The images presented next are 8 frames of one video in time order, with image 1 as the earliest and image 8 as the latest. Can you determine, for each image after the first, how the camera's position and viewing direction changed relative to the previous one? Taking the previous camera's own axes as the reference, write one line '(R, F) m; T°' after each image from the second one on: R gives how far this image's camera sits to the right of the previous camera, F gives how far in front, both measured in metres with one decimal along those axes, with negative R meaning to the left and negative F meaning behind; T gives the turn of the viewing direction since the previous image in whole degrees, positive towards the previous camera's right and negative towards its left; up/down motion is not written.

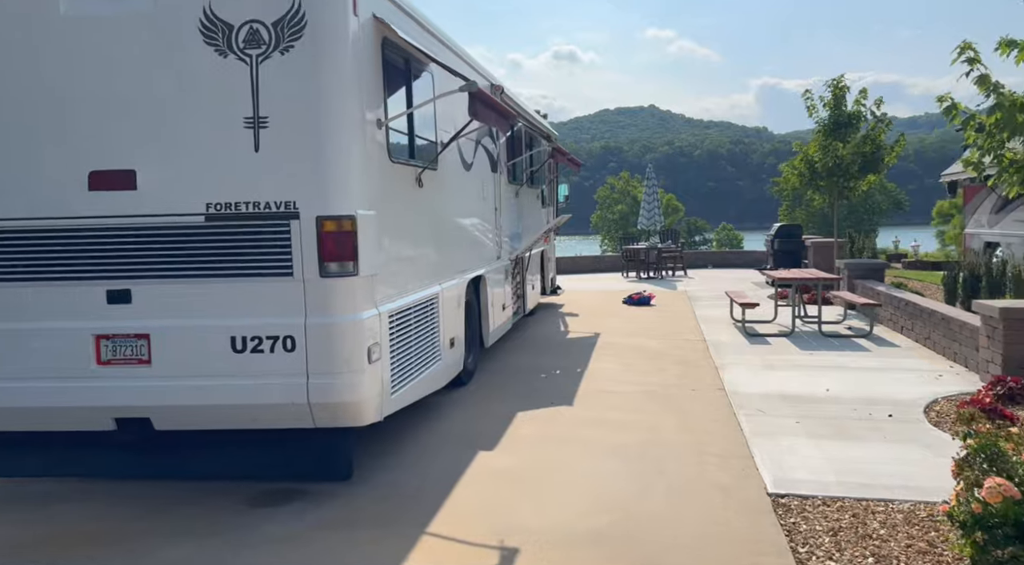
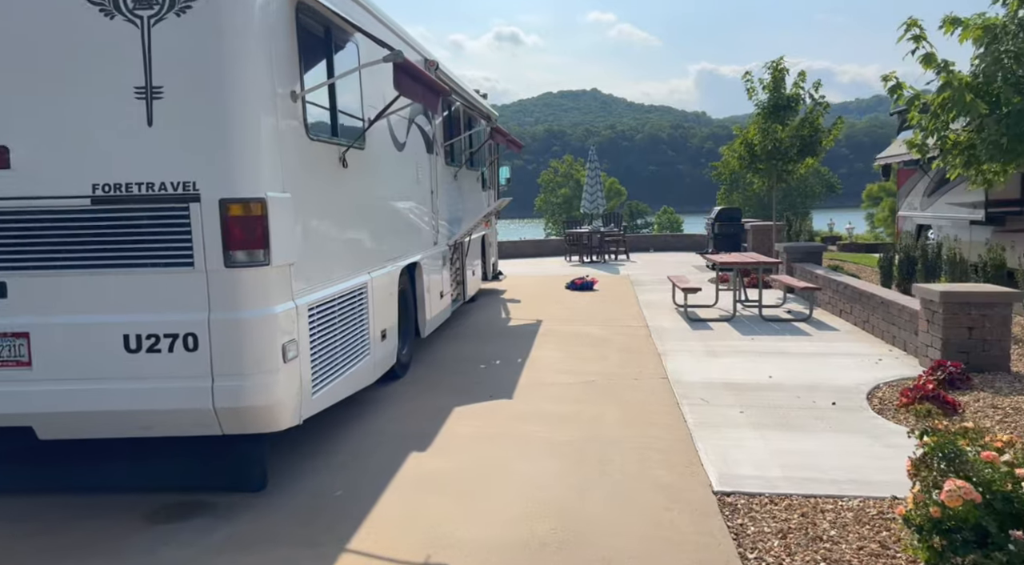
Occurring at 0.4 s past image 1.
(+0.1, +0.3) m; +4°
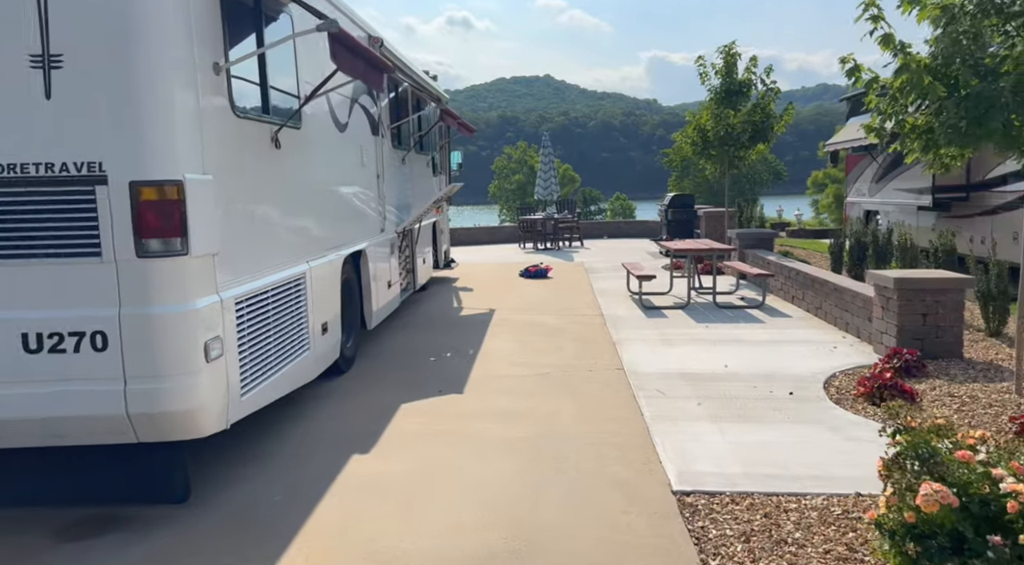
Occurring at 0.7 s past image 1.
(0.0, +0.3) m; +3°
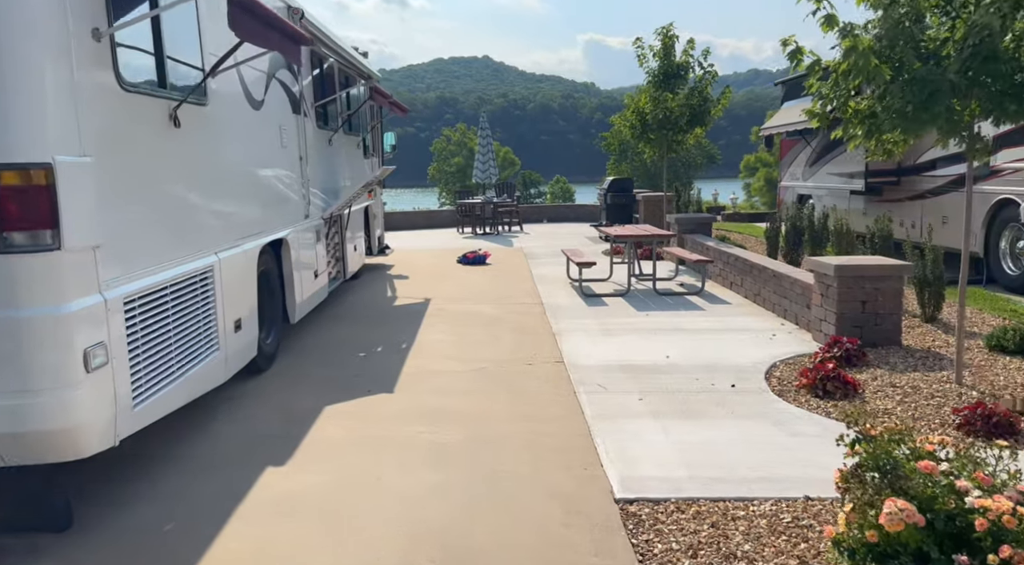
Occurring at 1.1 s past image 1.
(+0.1, +0.3) m; +5°
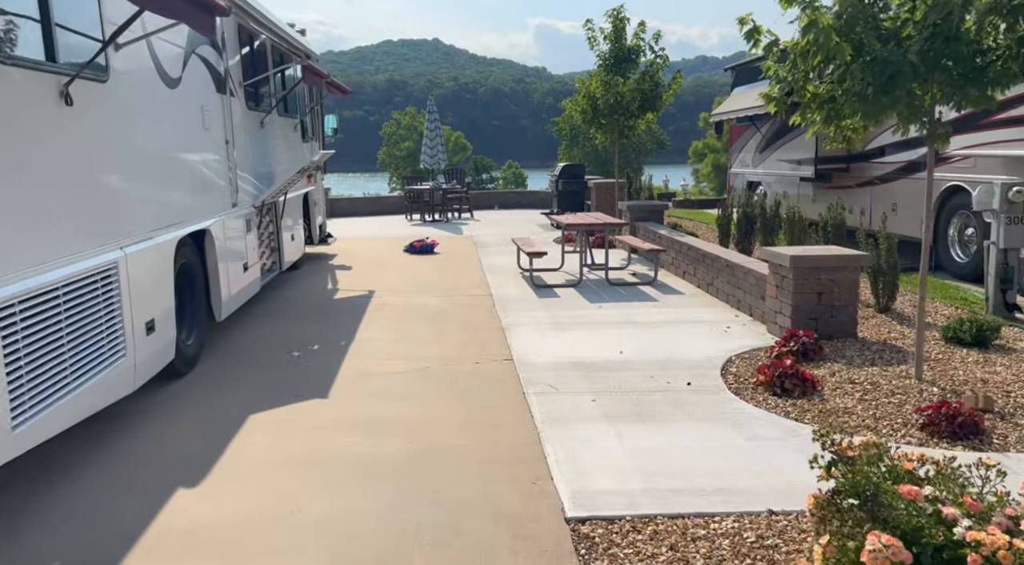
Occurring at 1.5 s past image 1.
(+0.1, +0.4) m; +4°
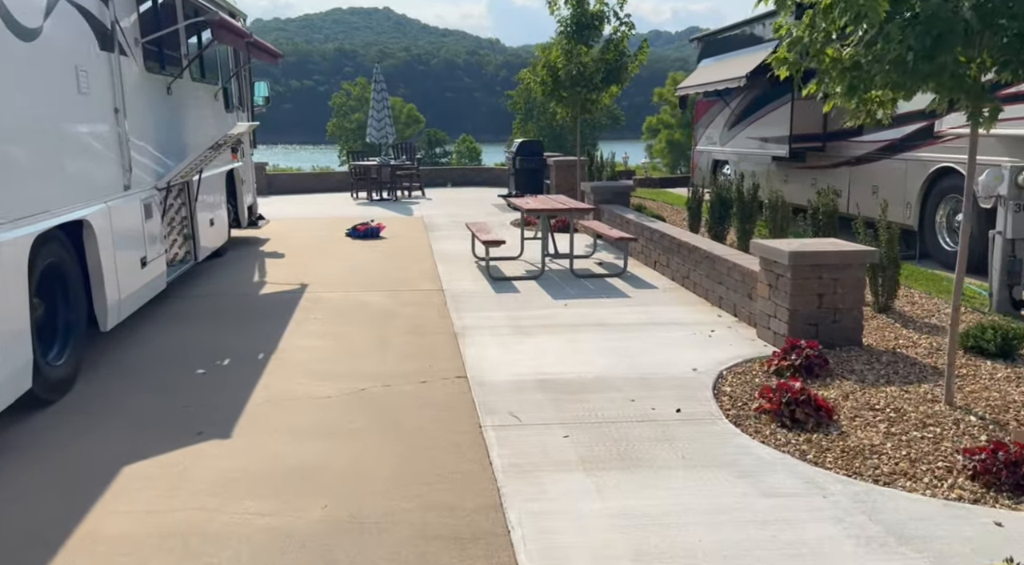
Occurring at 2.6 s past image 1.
(0.0, +1.0) m; +3°
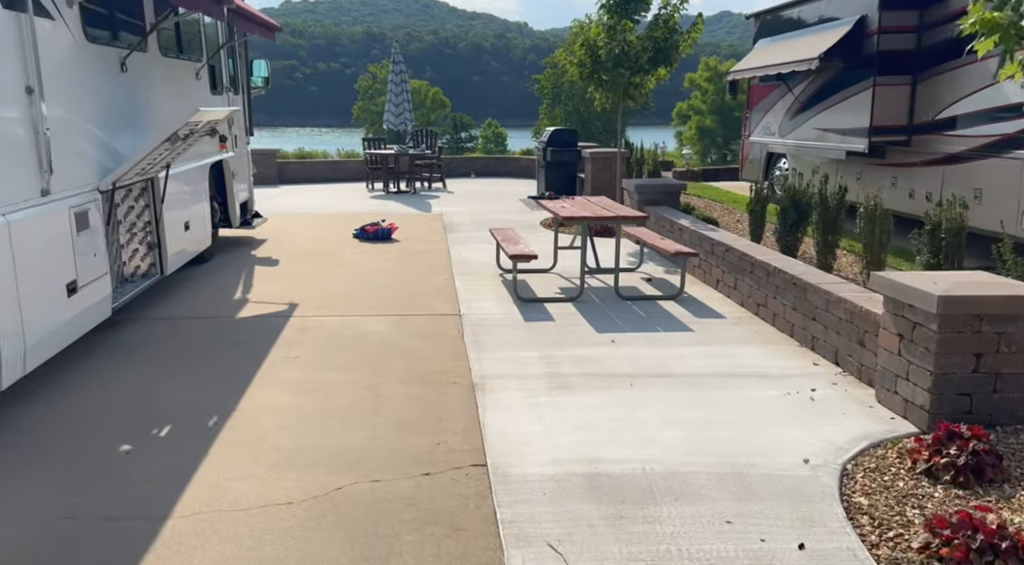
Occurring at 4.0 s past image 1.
(-0.1, +1.4) m; -2°
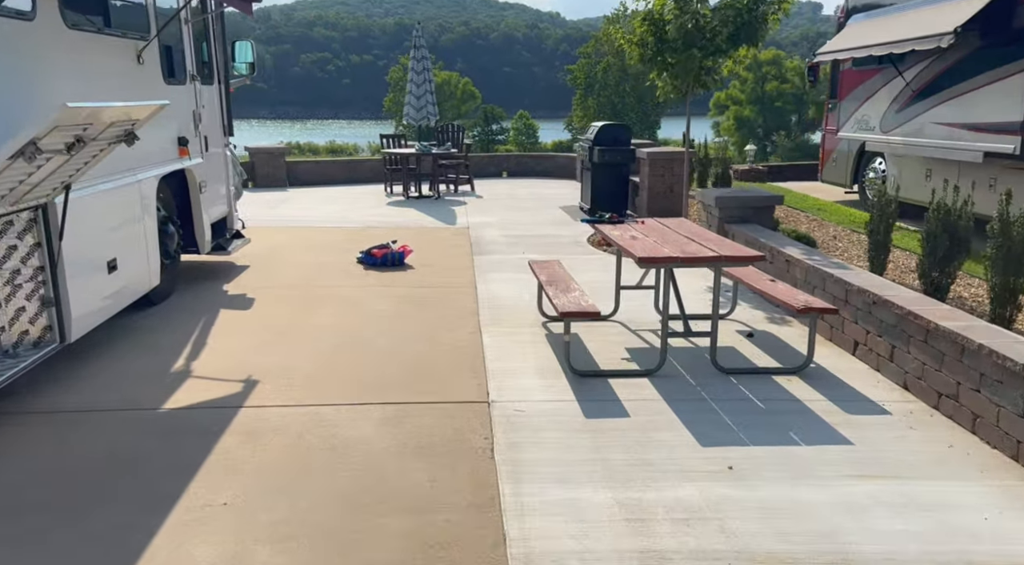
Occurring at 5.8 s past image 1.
(-0.1, +2.0) m; -2°
